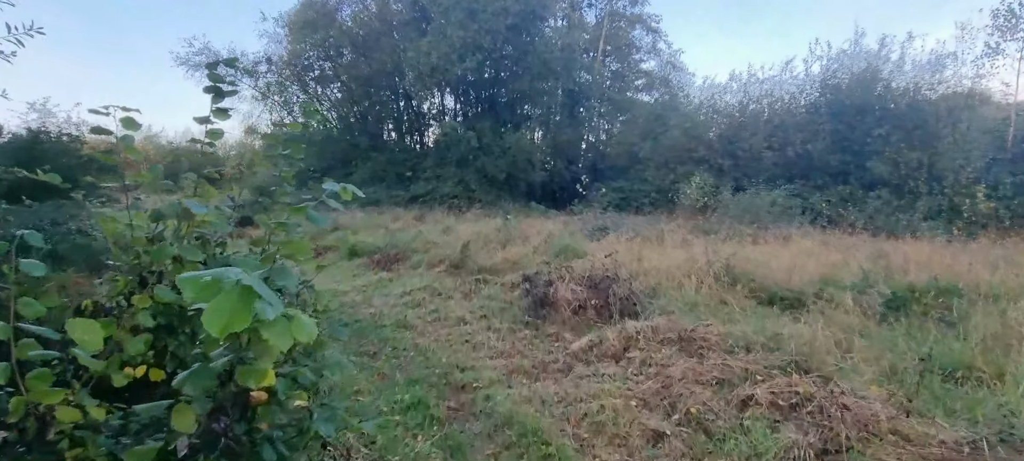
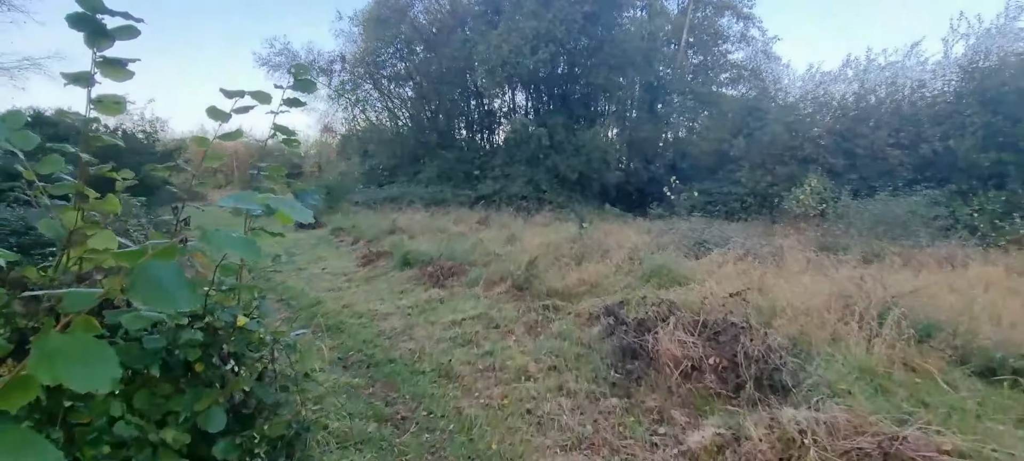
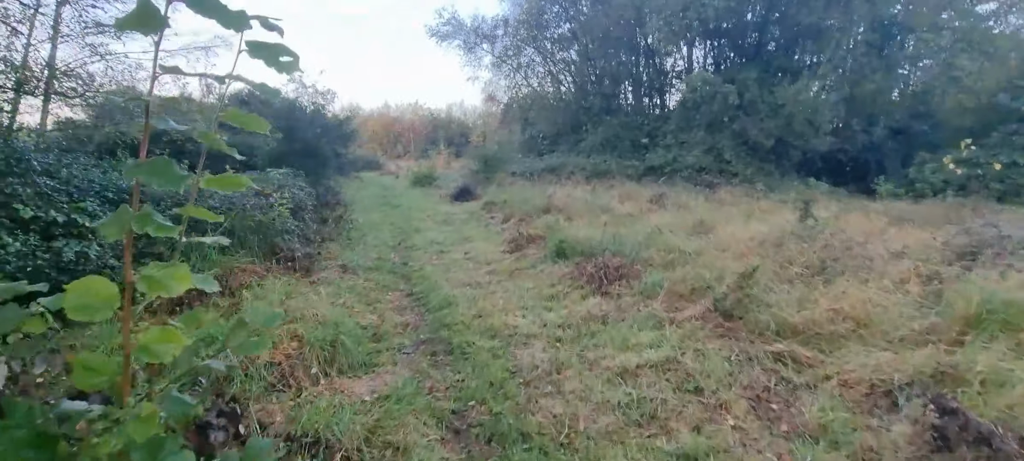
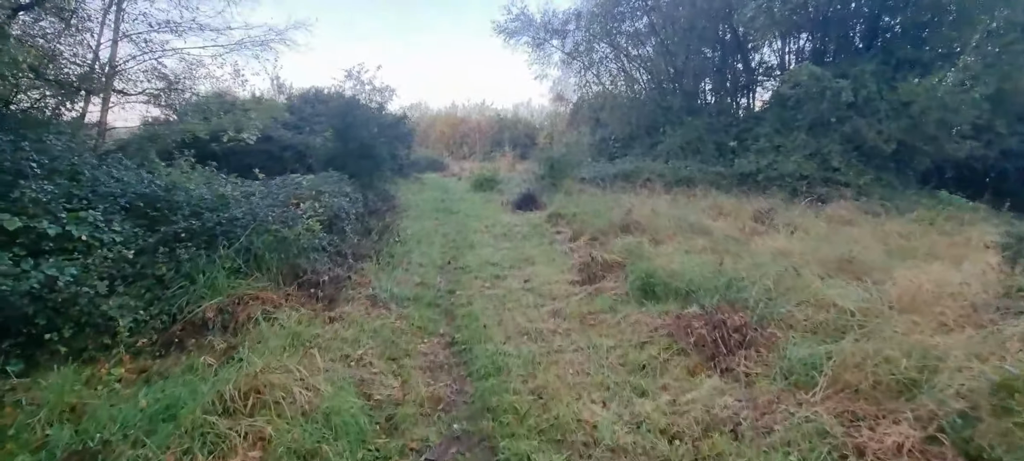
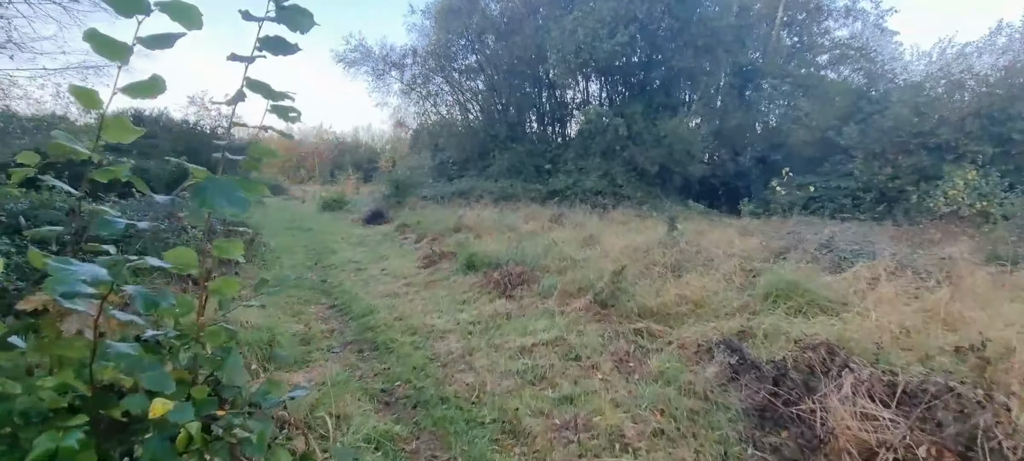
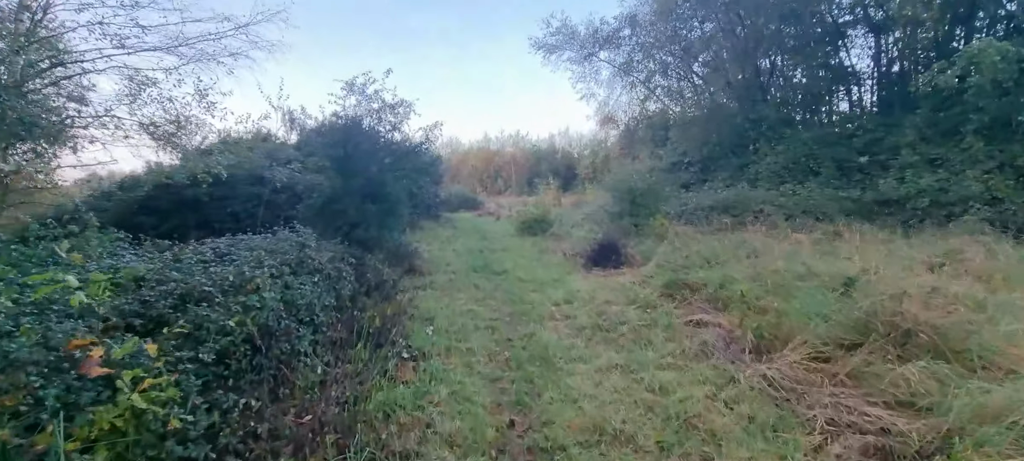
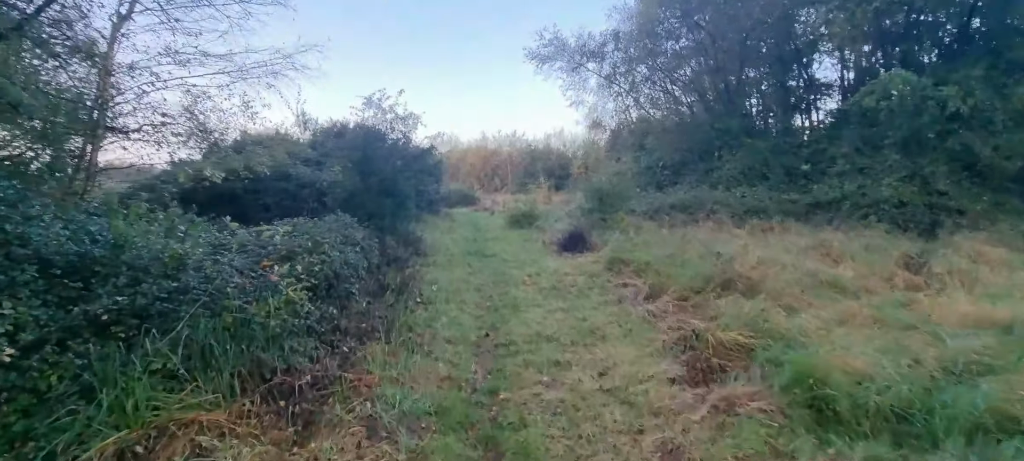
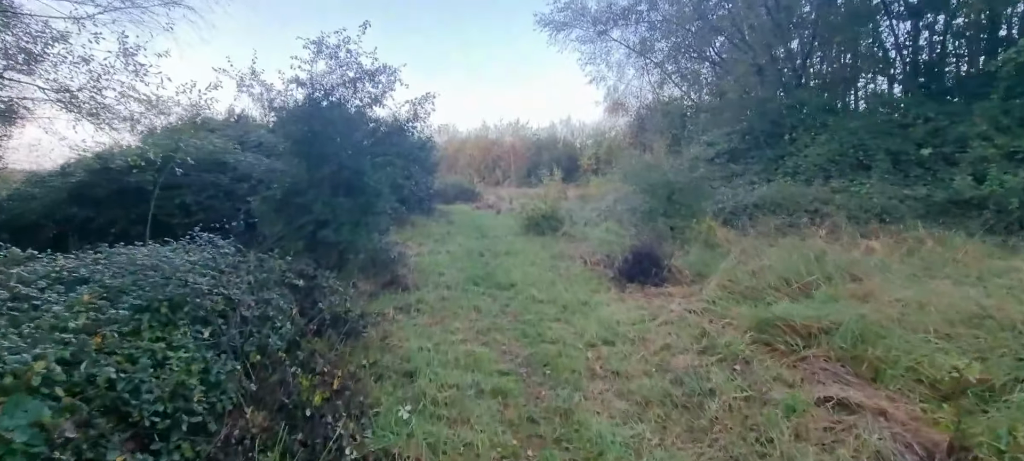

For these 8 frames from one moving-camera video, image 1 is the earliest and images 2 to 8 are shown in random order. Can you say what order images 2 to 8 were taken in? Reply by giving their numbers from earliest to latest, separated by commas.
2, 5, 3, 4, 7, 6, 8
